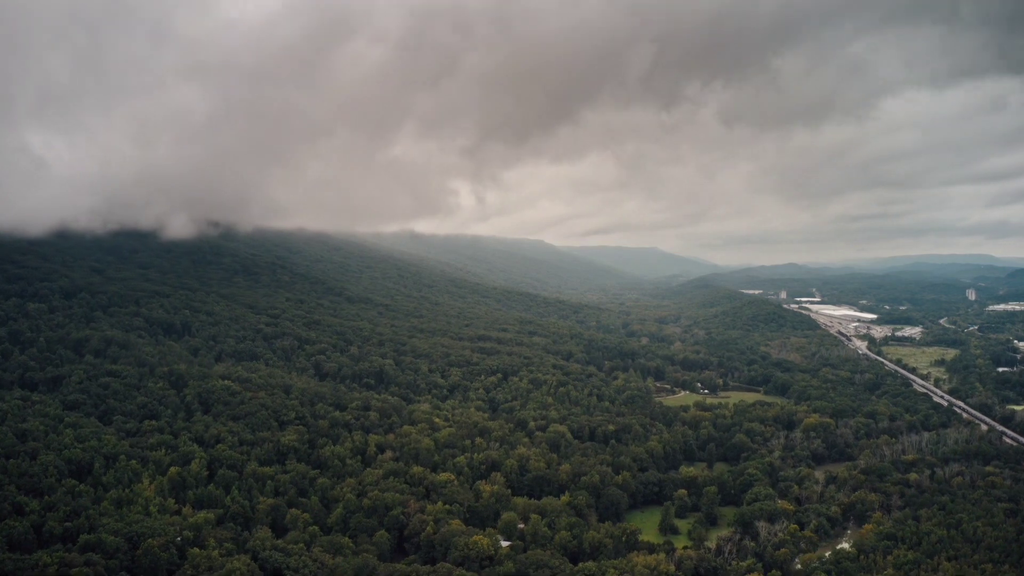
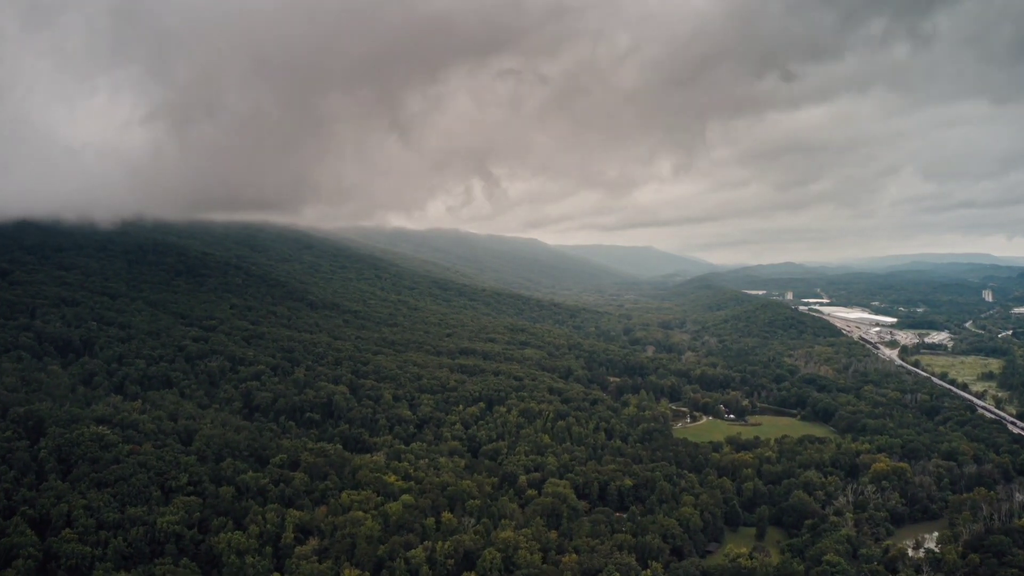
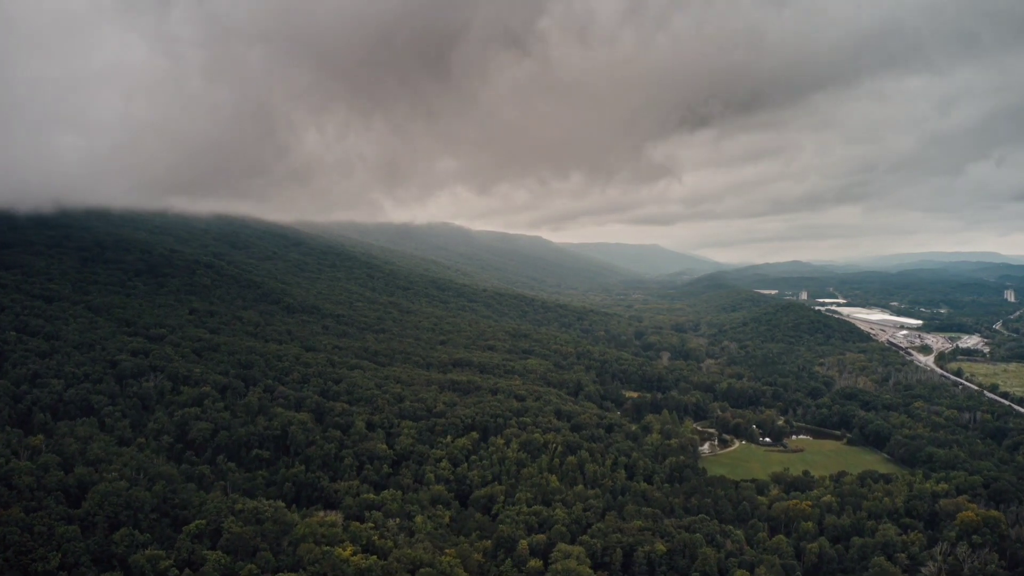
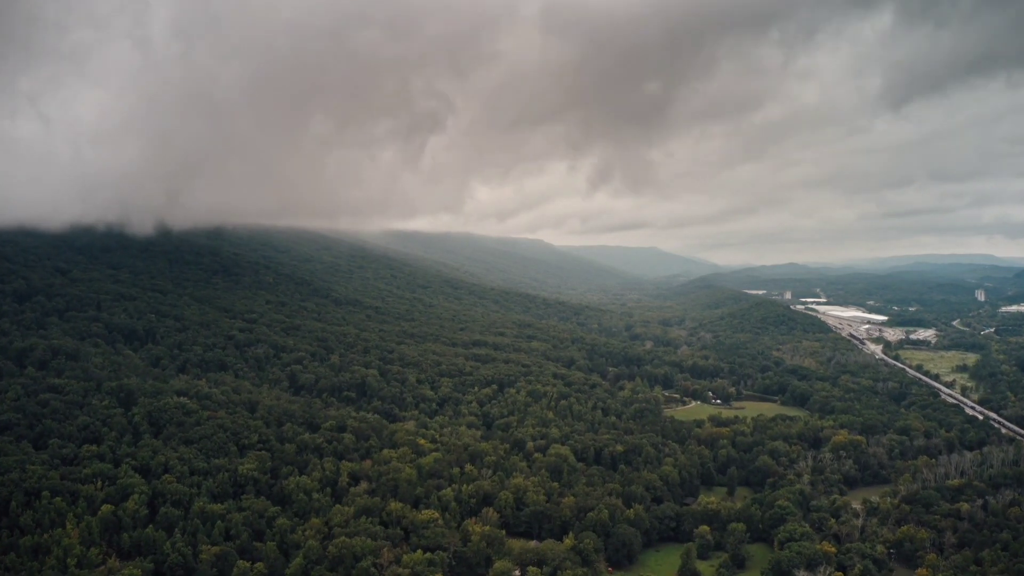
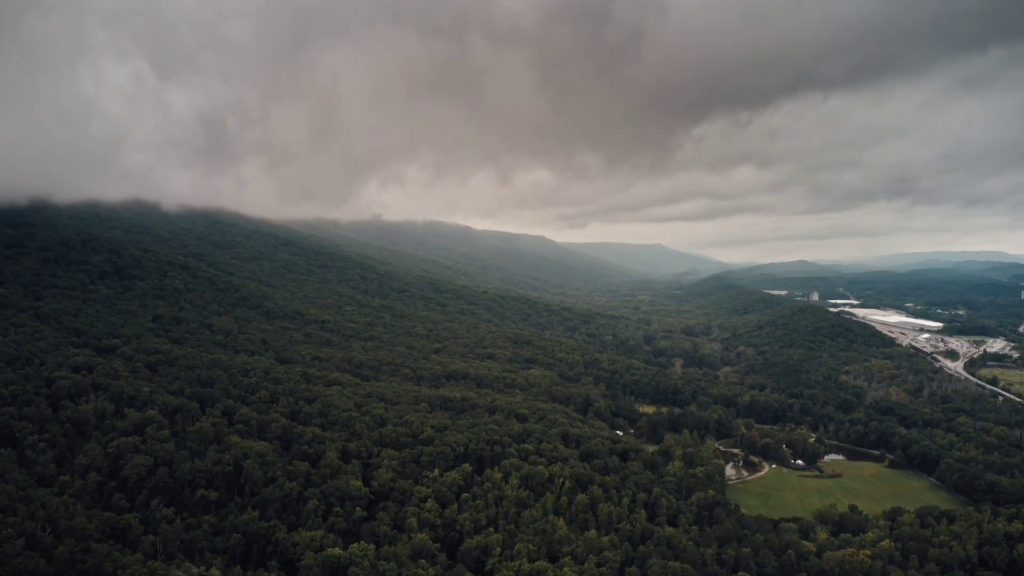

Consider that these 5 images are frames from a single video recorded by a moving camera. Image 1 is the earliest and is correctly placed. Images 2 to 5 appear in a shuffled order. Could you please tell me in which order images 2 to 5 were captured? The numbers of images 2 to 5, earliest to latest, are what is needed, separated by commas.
4, 2, 3, 5
